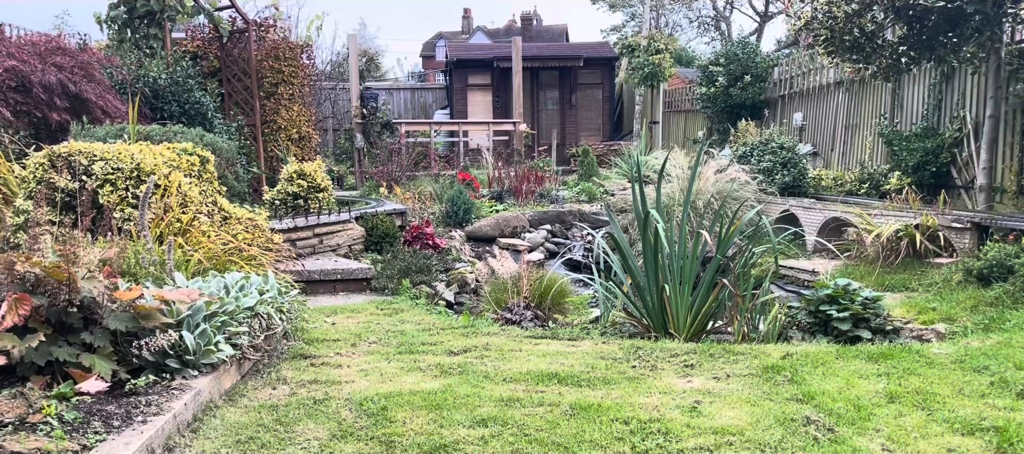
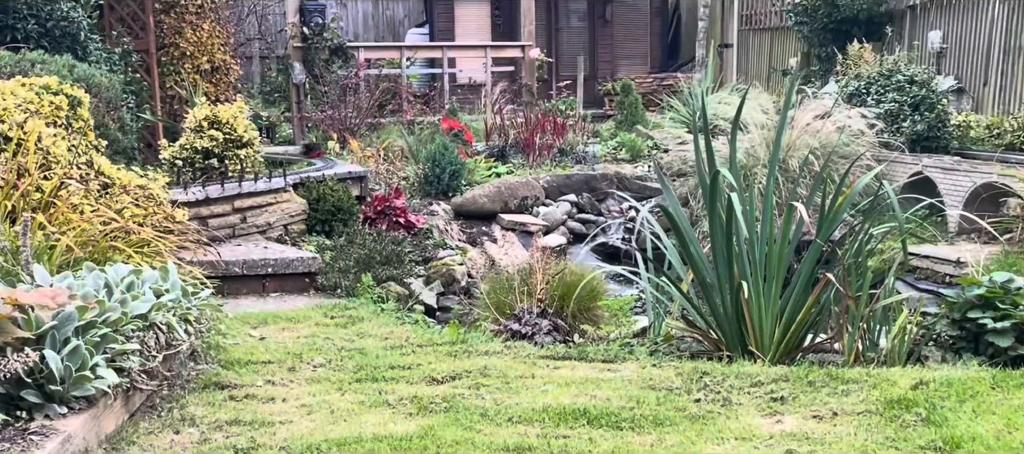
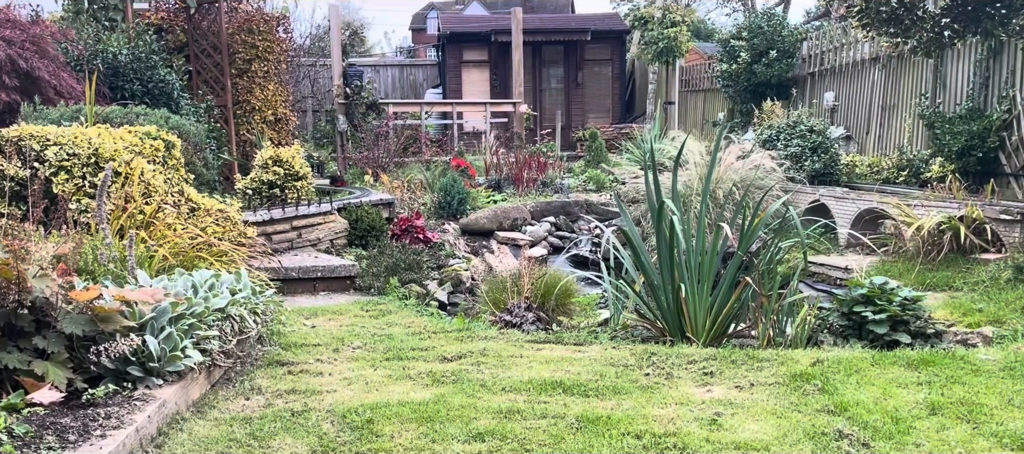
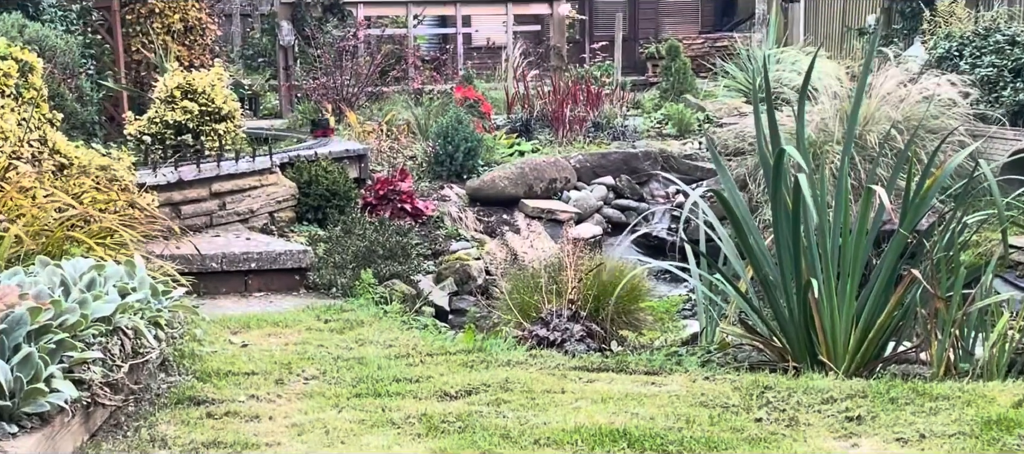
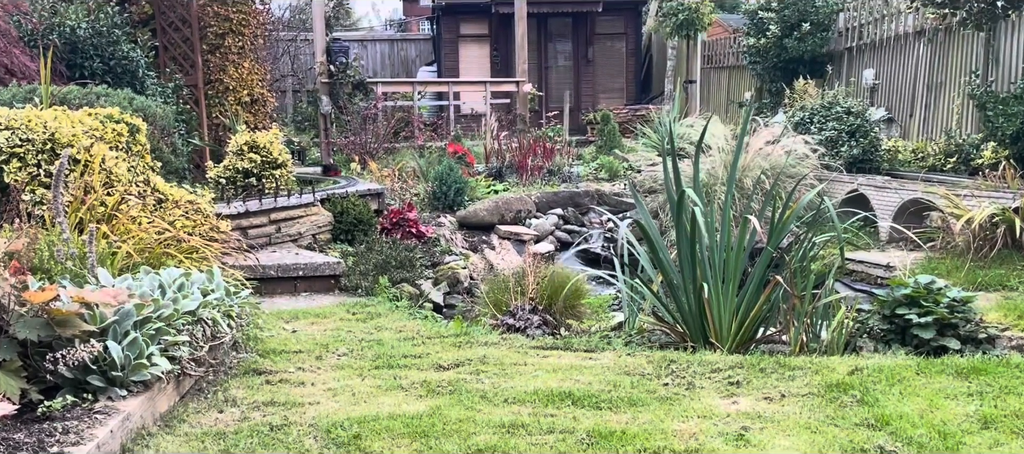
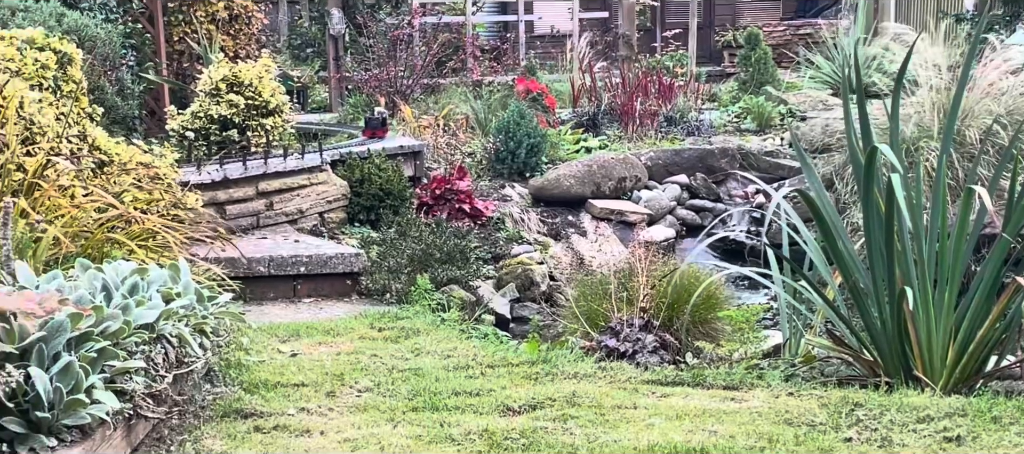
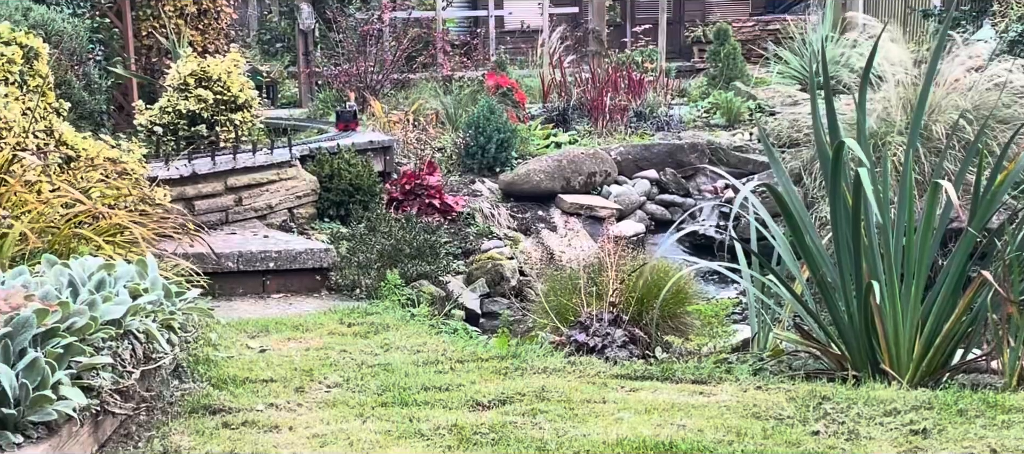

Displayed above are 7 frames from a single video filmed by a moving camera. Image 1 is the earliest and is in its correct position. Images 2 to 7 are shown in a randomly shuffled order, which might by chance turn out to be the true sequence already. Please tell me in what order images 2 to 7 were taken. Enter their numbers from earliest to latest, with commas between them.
3, 5, 2, 4, 7, 6
